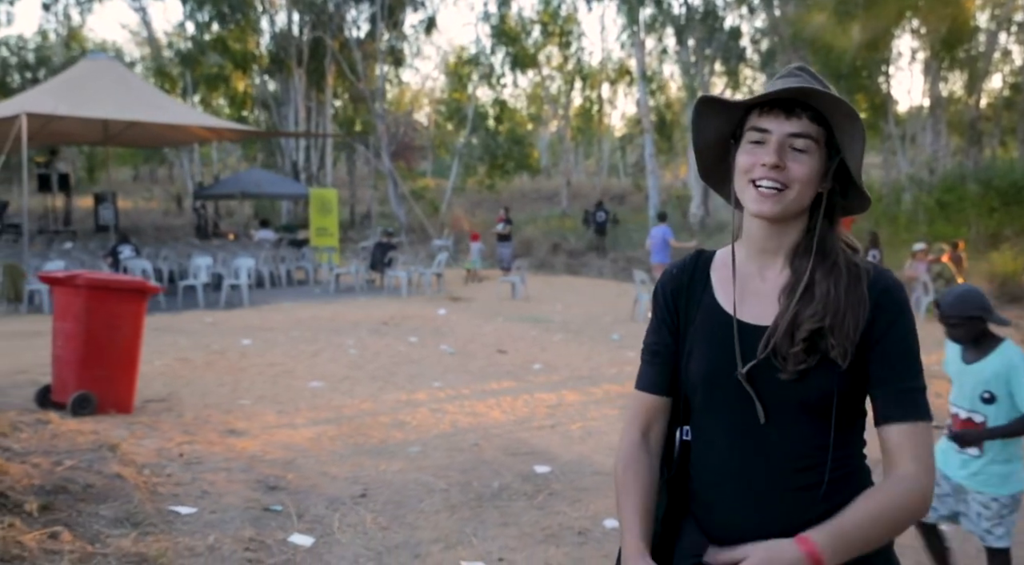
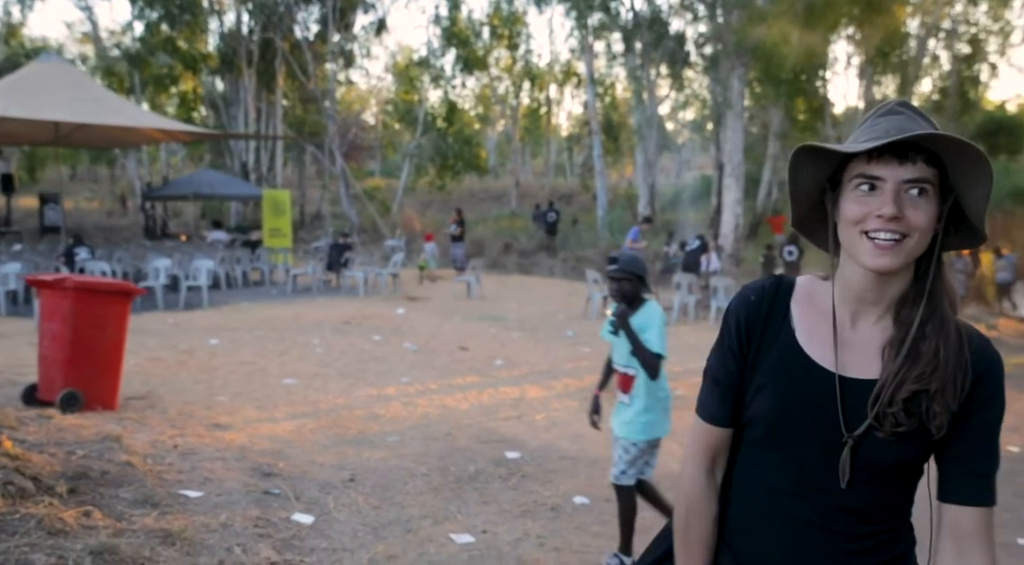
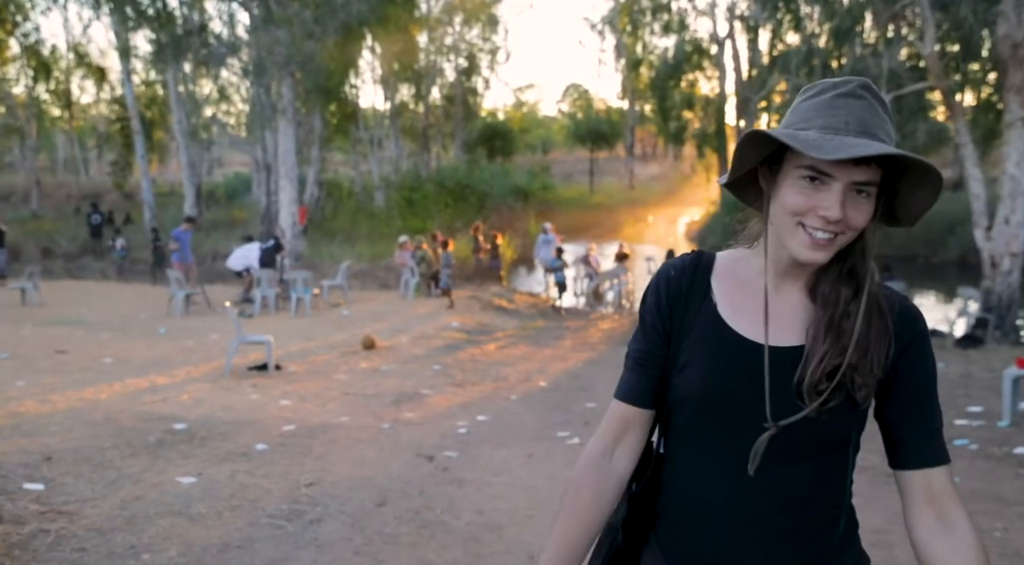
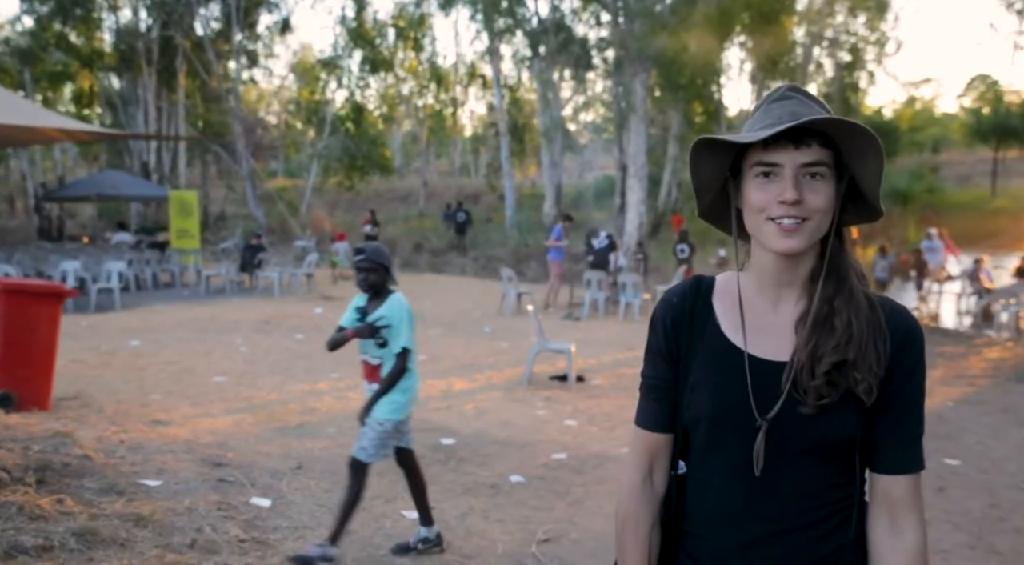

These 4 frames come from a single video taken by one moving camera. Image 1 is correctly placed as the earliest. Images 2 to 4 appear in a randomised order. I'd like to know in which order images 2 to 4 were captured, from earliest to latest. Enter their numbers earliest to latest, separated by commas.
2, 4, 3
